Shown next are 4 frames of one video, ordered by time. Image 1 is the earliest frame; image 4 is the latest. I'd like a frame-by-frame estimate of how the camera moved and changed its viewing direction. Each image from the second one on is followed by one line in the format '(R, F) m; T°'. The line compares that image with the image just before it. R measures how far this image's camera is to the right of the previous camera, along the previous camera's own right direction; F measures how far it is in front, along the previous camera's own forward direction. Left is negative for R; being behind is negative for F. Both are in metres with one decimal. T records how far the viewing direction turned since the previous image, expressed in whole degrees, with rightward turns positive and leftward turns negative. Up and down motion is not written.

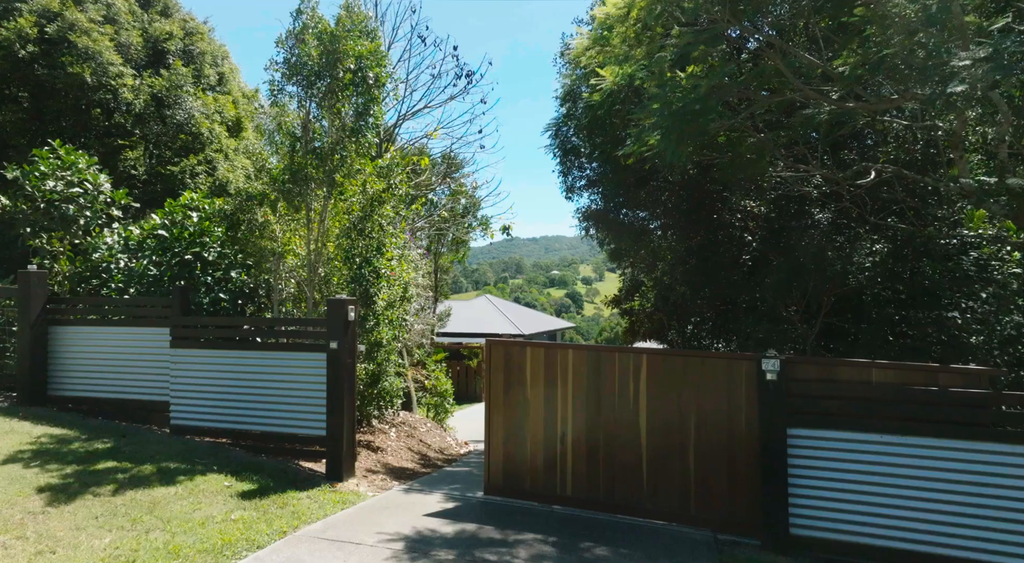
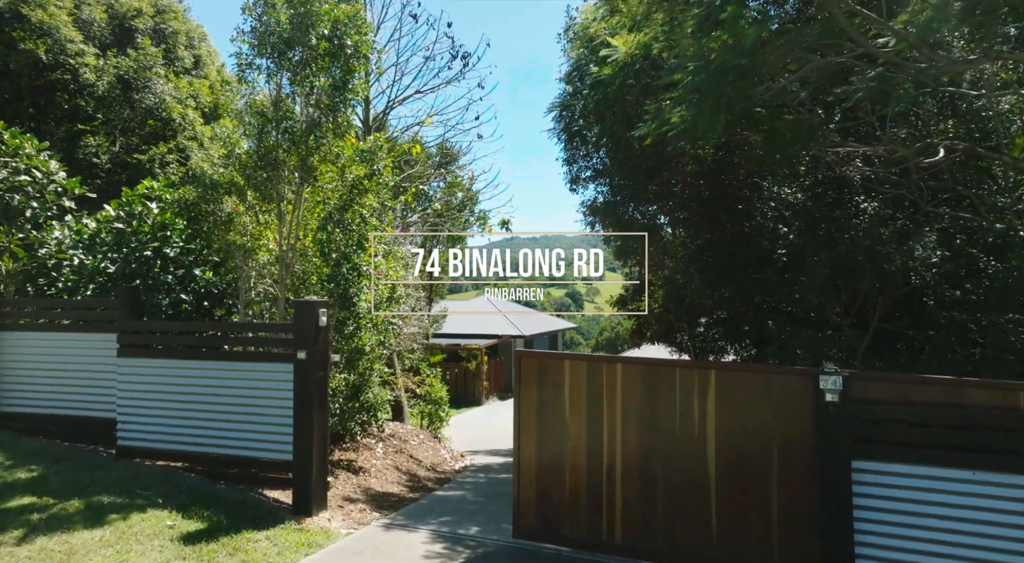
(0.0, +1.0) m; 0°
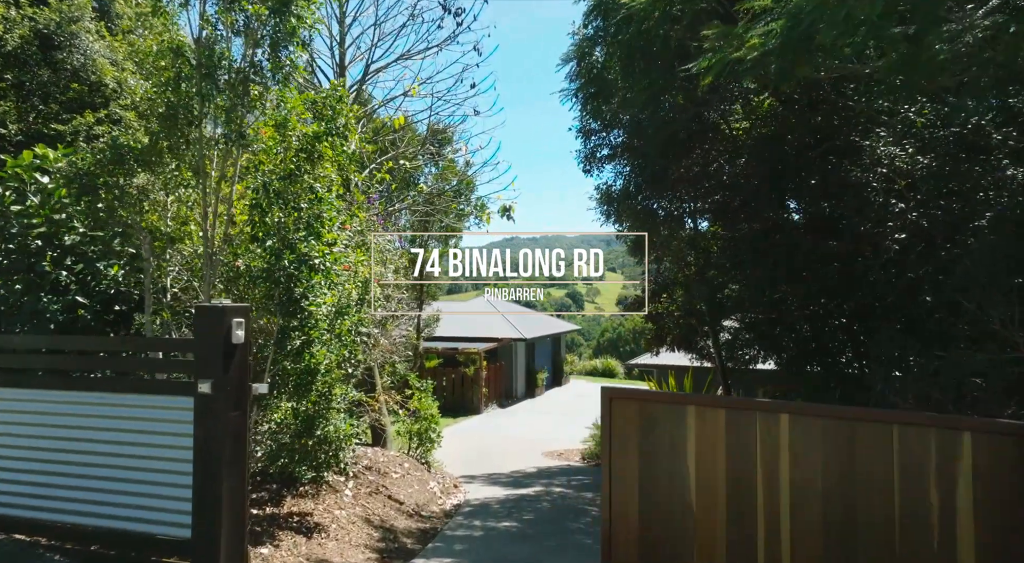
(0.0, +2.0) m; 0°
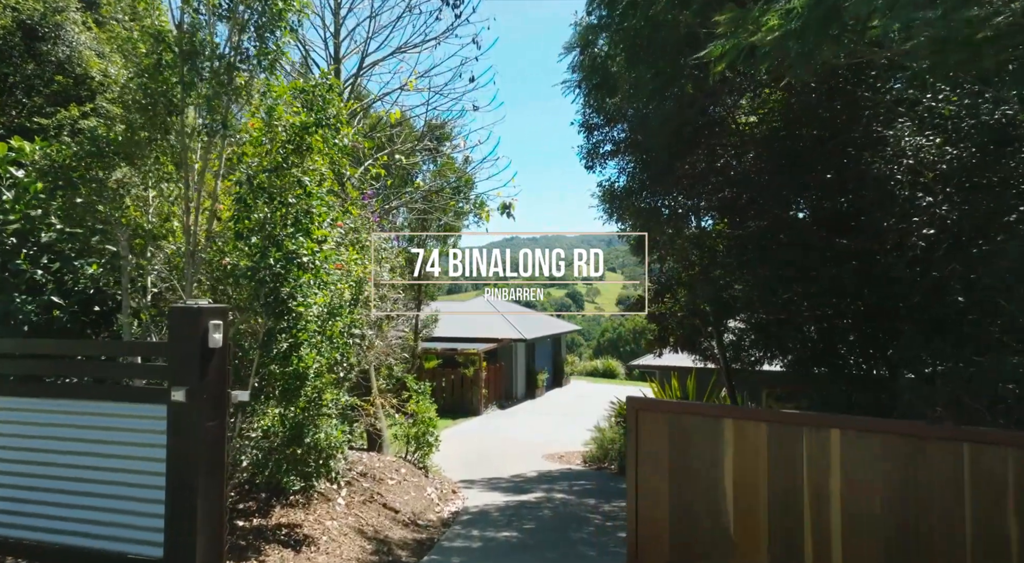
(0.0, +0.3) m; 0°
